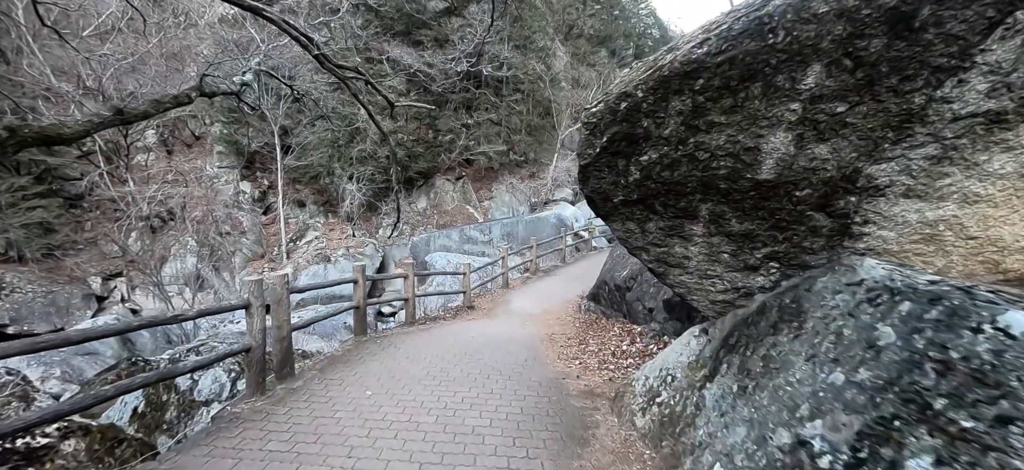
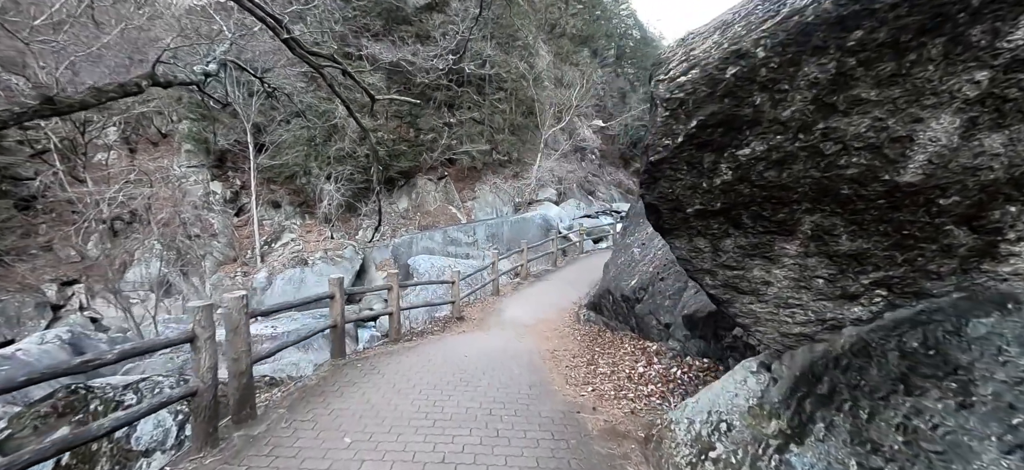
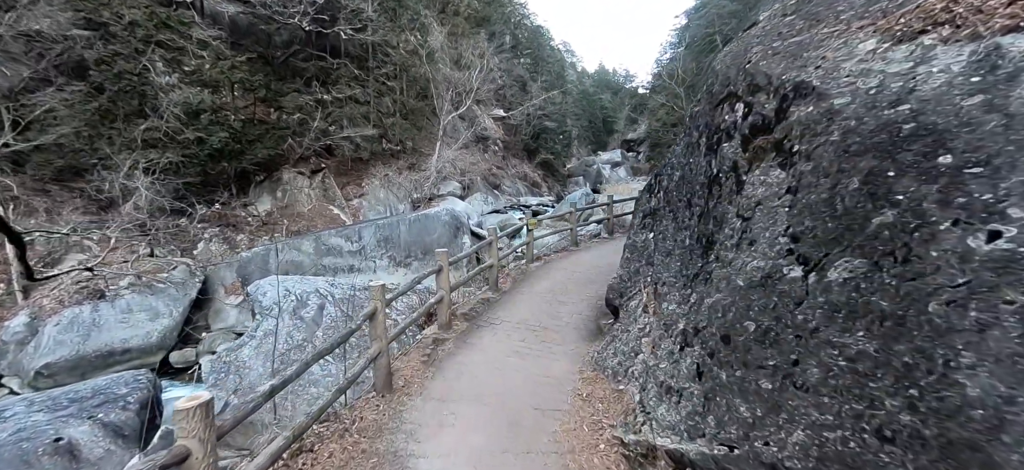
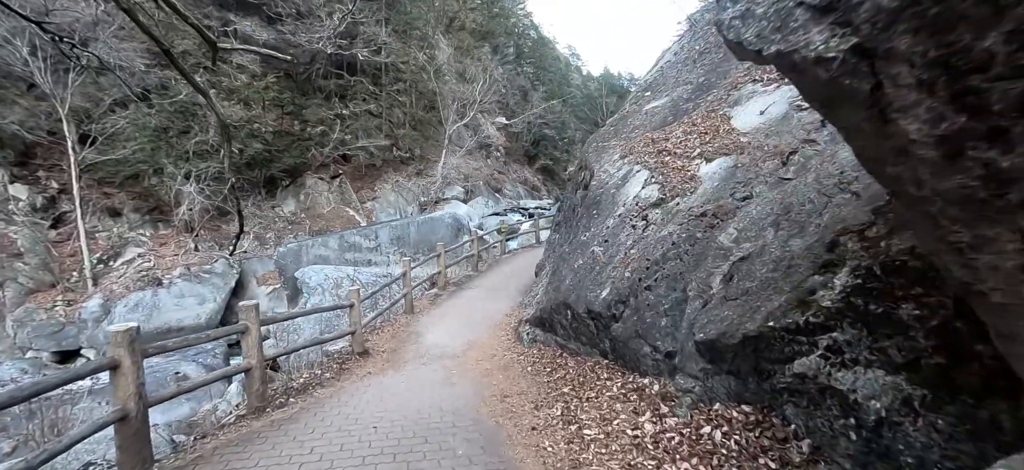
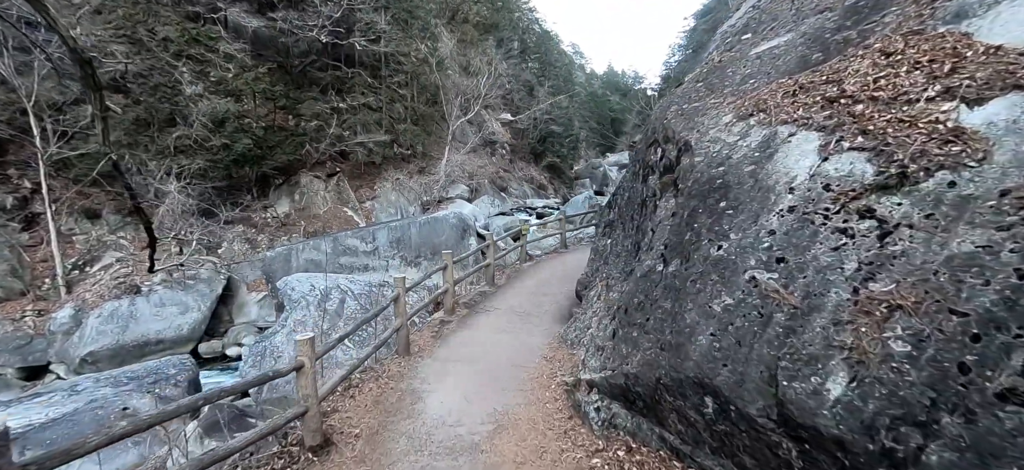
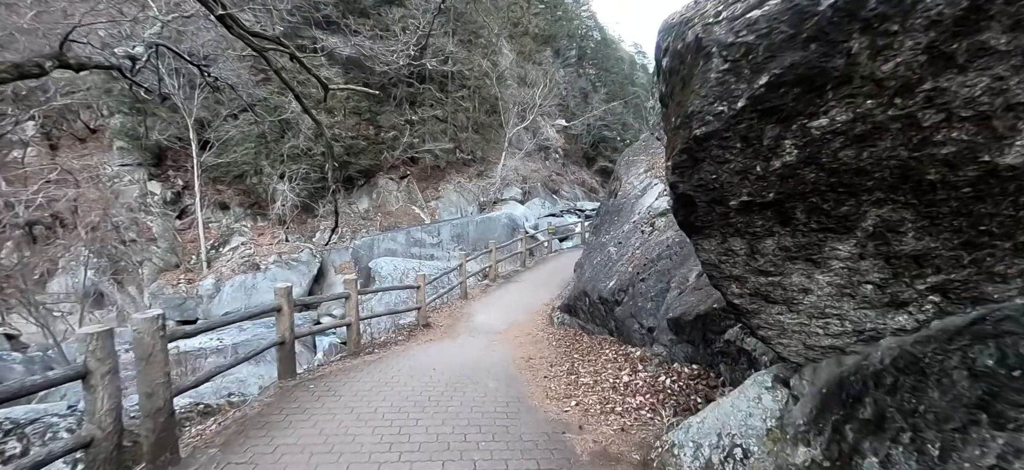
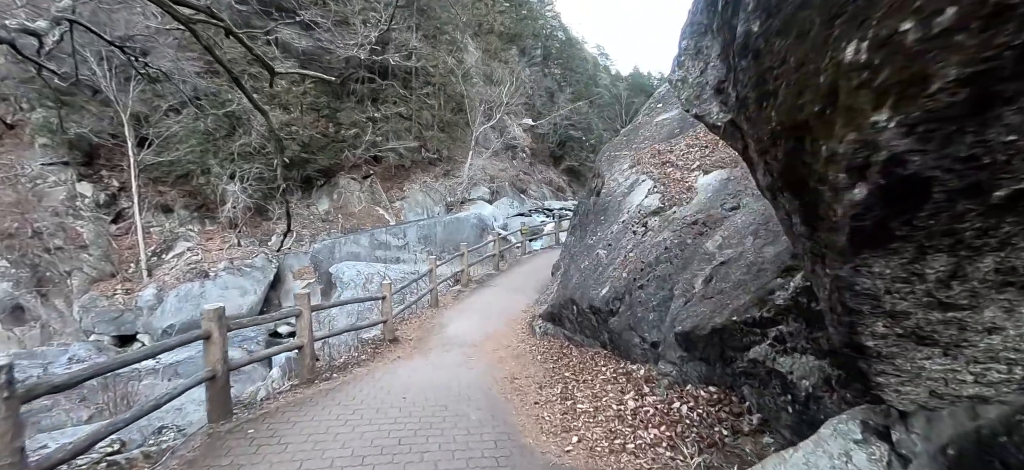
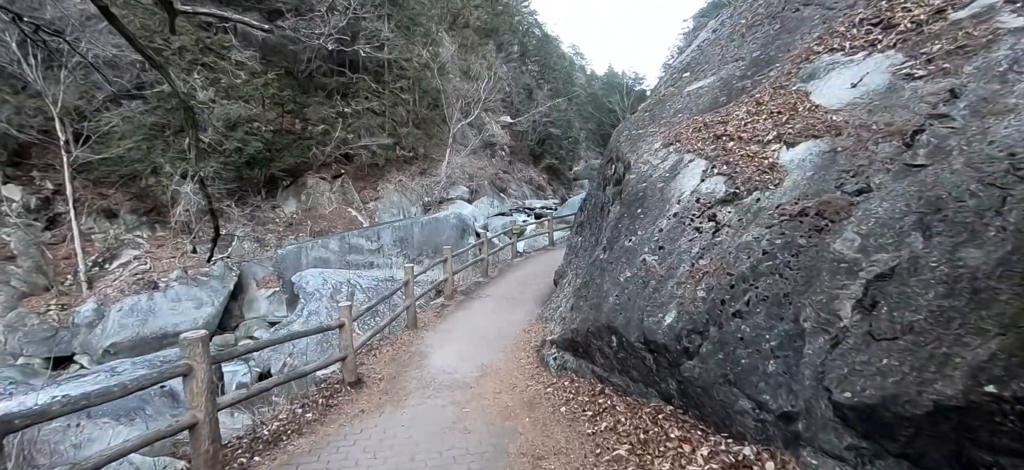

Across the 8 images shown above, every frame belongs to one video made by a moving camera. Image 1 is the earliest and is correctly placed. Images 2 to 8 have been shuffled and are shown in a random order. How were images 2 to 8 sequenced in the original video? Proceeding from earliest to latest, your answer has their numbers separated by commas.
2, 6, 7, 4, 8, 5, 3
